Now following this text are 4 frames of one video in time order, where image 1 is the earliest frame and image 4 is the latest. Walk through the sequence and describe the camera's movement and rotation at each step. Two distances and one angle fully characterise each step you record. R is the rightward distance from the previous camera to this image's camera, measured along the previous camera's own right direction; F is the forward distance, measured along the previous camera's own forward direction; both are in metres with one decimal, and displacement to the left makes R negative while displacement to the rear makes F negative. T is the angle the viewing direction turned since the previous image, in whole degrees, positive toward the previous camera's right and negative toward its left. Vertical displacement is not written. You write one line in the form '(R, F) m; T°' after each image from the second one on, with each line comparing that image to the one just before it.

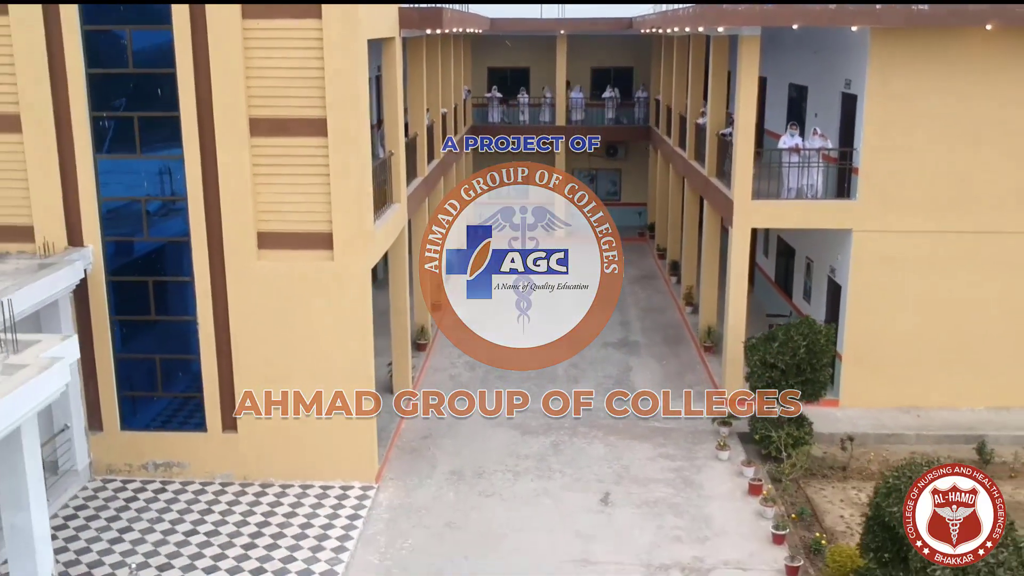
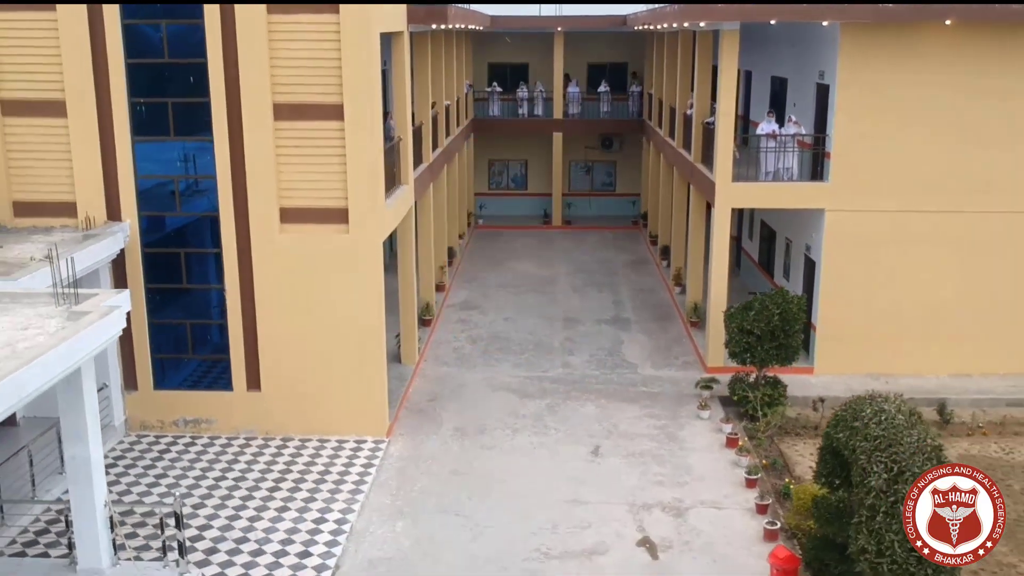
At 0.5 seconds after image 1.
(0.0, -1.2) m; 0°
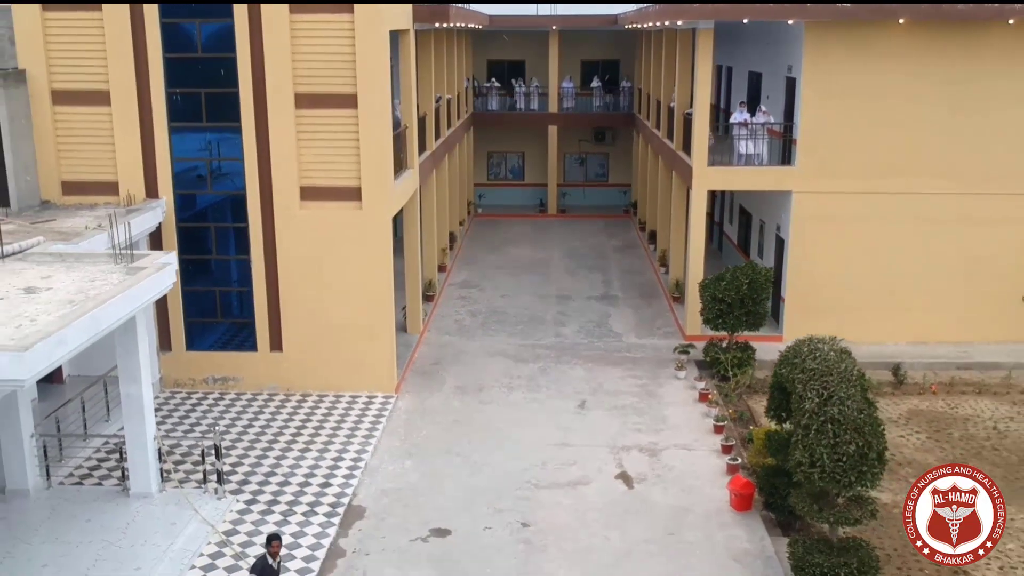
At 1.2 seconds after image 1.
(+0.1, -1.6) m; 0°
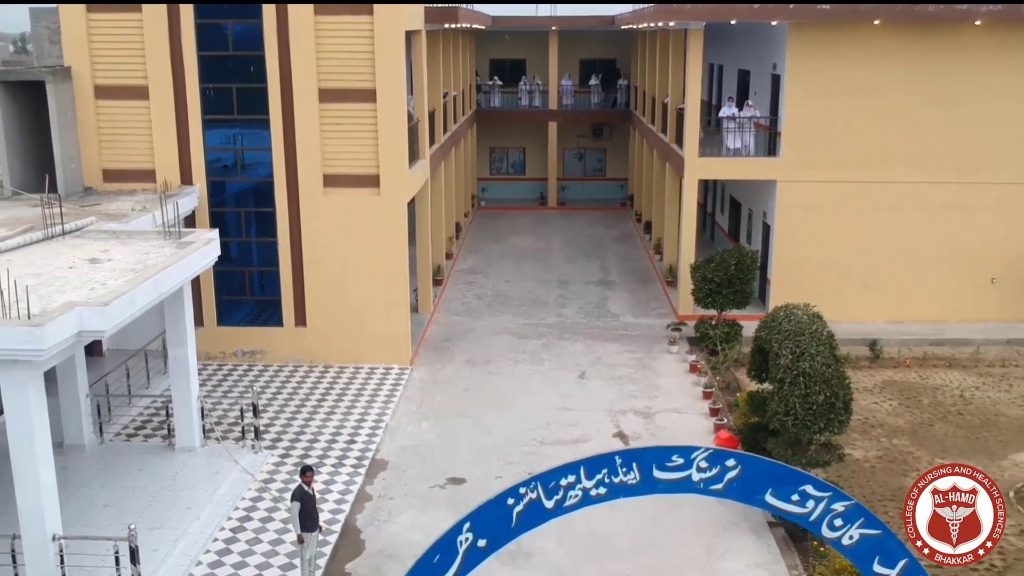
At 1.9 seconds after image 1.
(-0.1, -1.3) m; 0°
